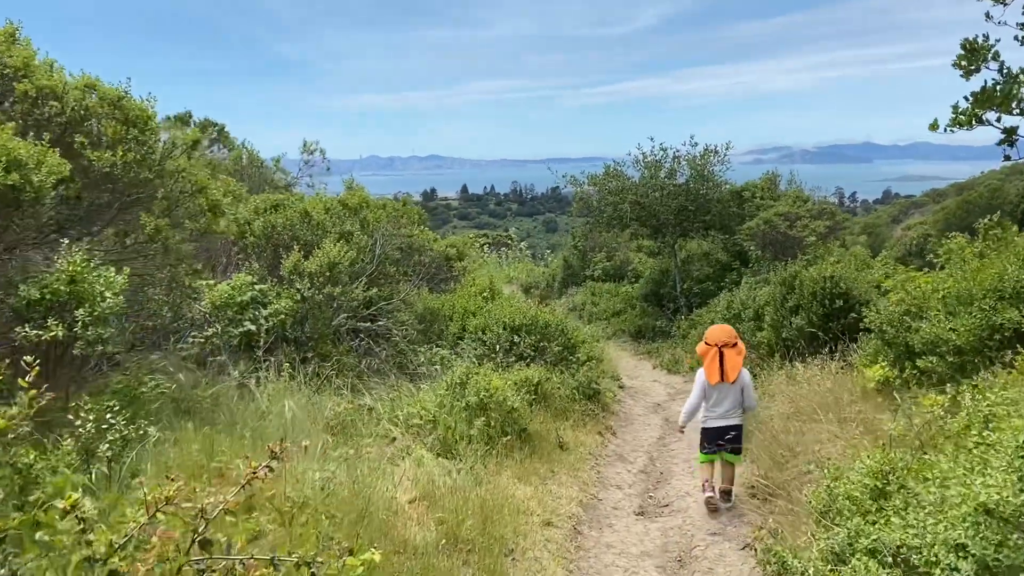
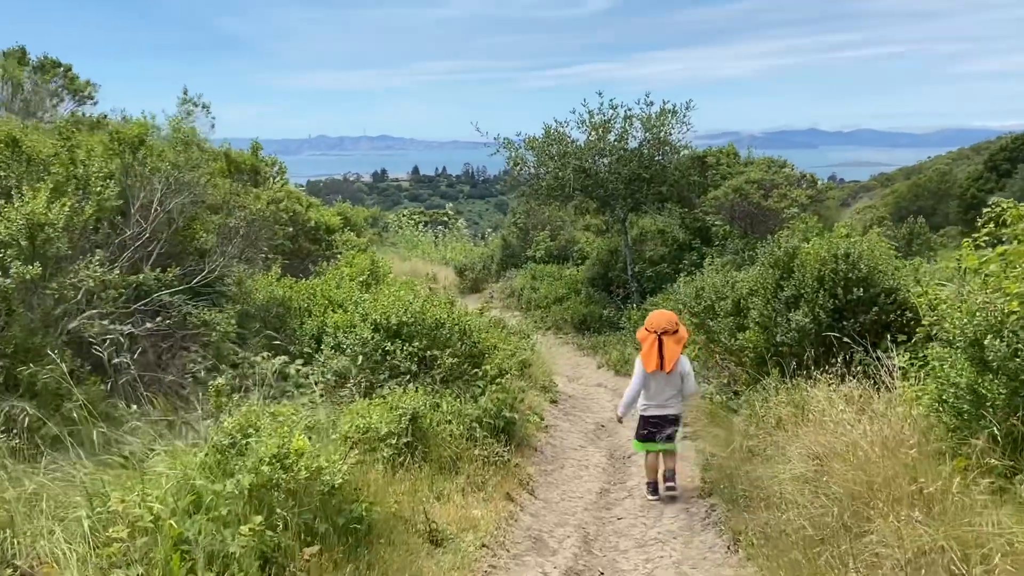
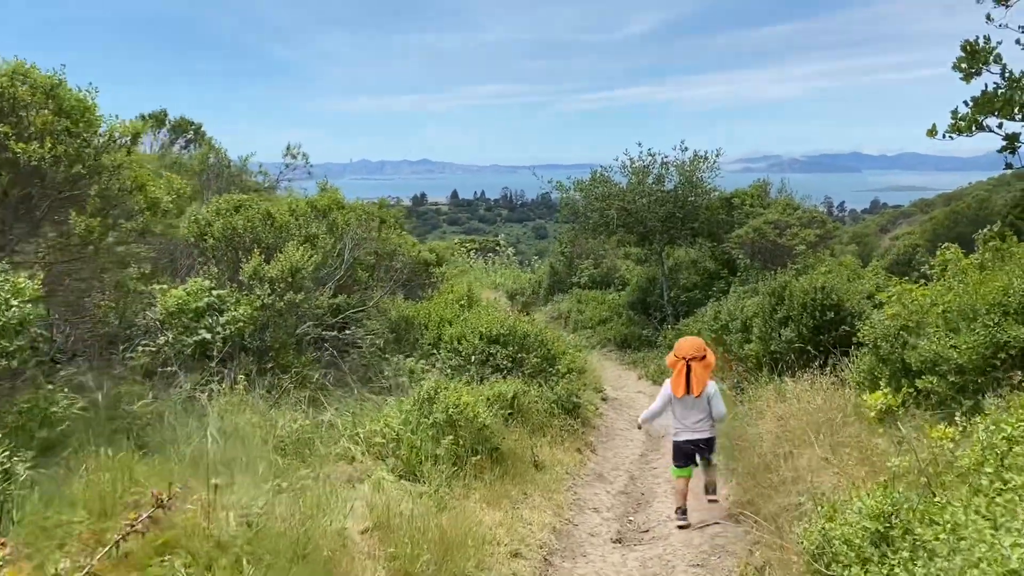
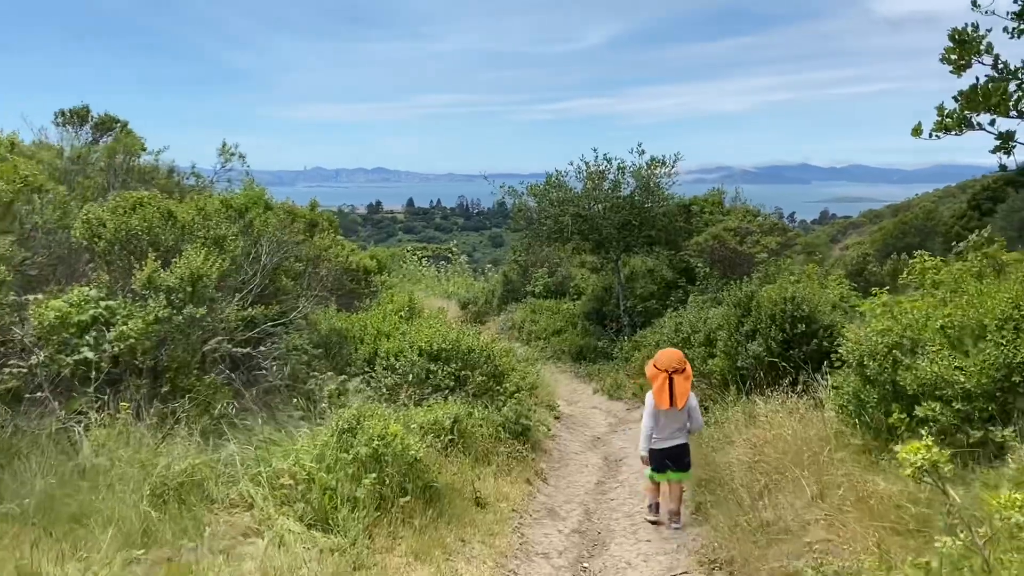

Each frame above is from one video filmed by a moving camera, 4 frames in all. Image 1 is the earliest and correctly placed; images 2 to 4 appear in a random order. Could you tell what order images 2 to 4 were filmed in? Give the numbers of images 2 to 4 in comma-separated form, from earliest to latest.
3, 4, 2
